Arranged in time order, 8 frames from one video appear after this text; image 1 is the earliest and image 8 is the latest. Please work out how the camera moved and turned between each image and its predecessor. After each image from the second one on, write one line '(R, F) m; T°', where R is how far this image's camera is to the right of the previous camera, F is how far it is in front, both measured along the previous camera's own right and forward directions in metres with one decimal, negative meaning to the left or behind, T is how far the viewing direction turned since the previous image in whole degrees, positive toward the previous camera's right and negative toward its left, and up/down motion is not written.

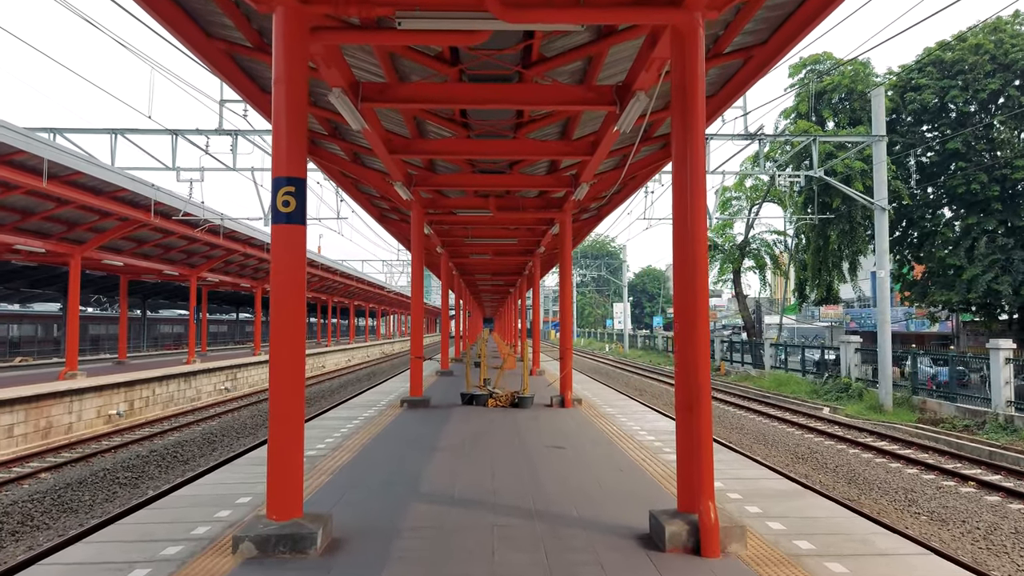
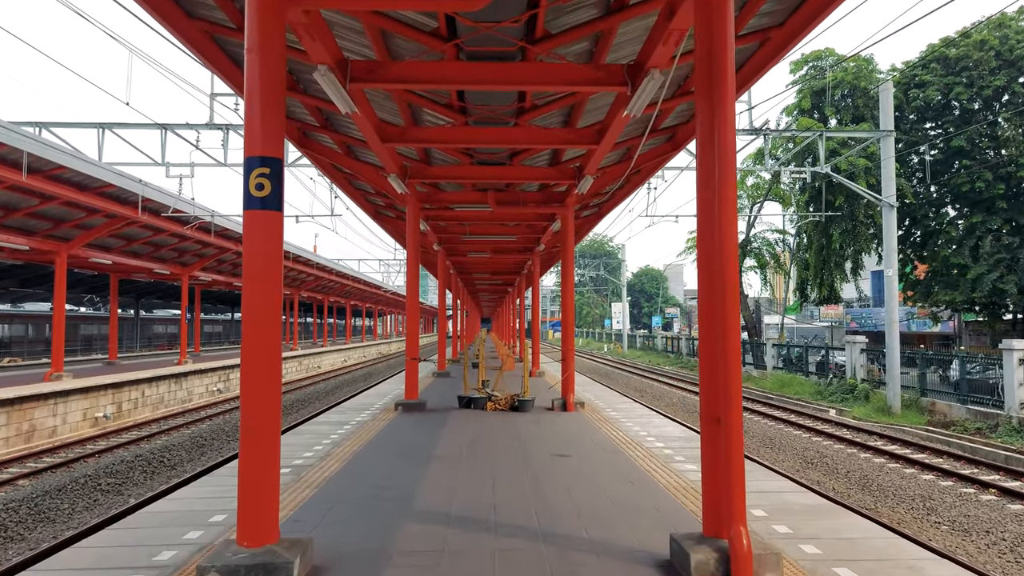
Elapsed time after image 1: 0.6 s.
(0.0, +0.4) m; 0°
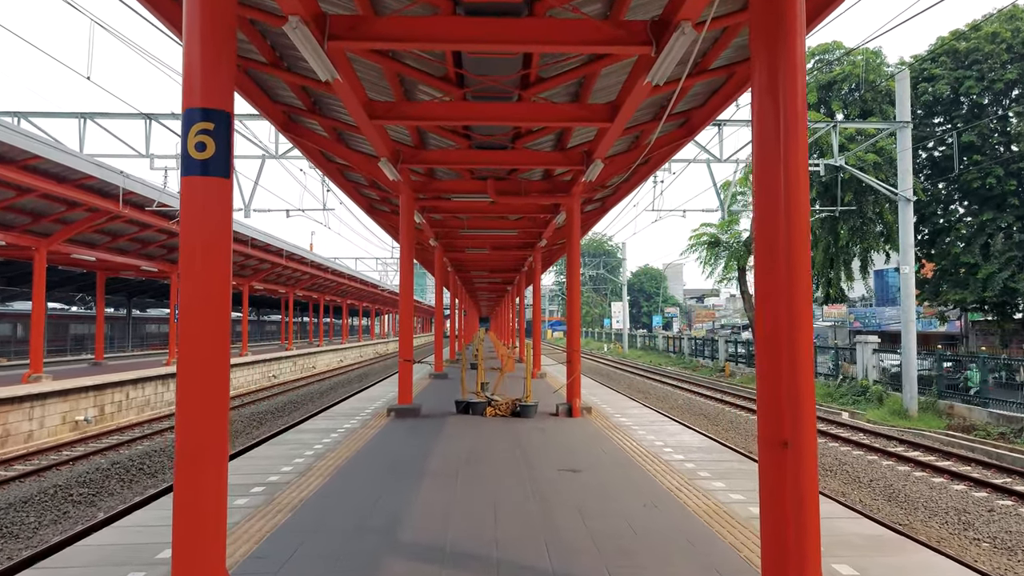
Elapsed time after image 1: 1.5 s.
(0.0, +0.6) m; 0°
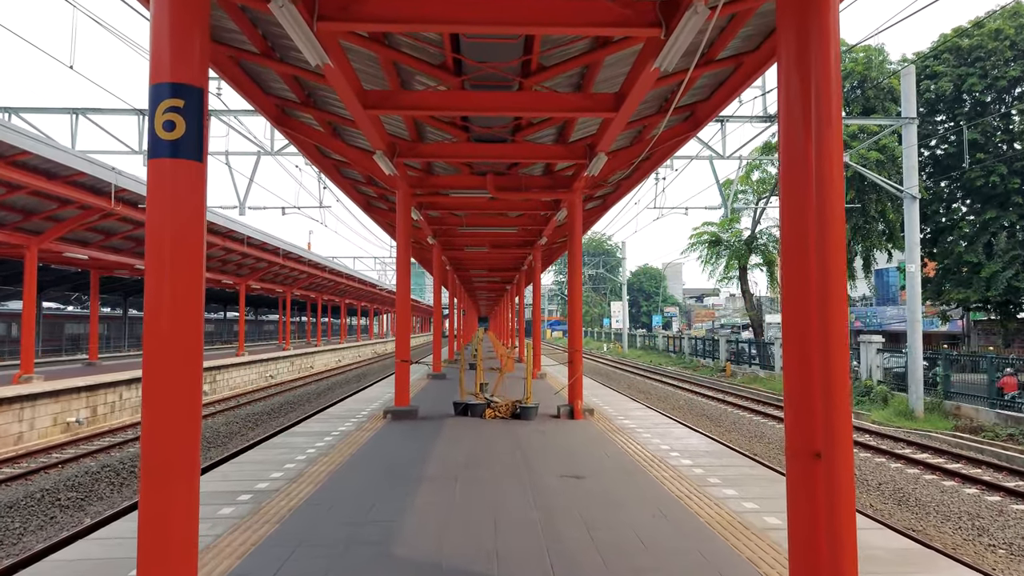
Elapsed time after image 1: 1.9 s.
(0.0, +0.2) m; 0°
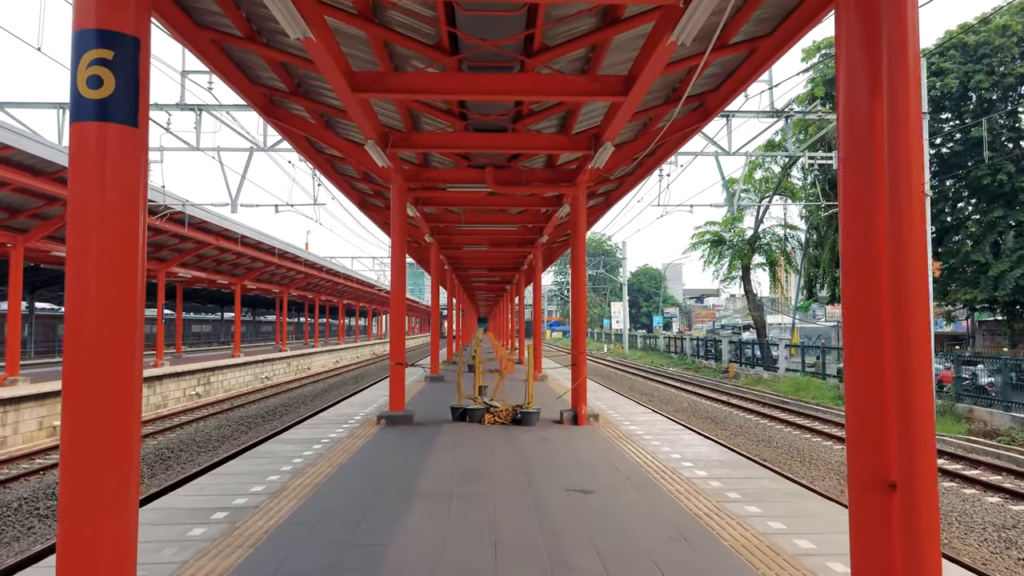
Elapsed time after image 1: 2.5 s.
(0.0, +0.4) m; 0°
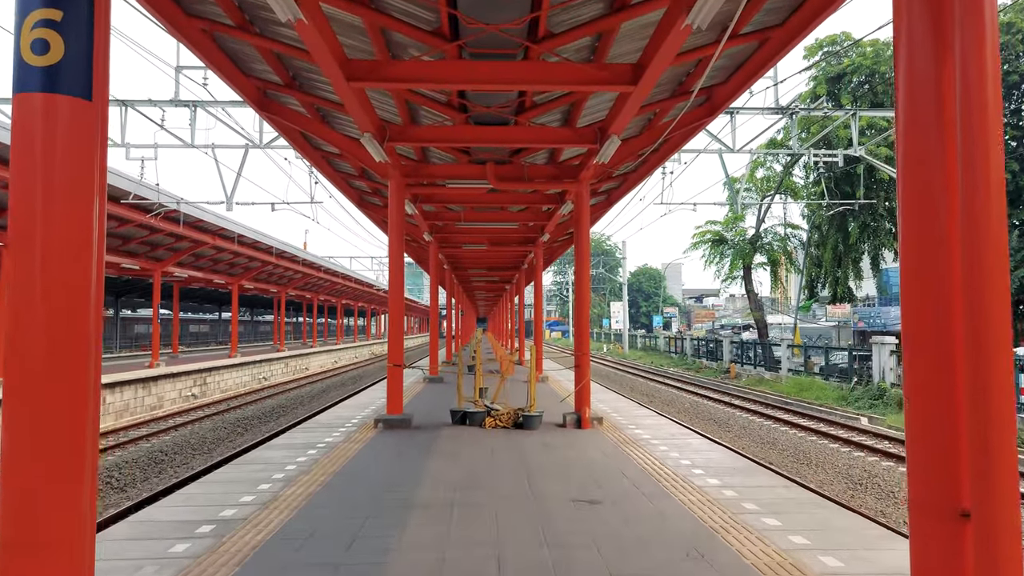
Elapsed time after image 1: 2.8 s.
(0.0, +0.2) m; 0°
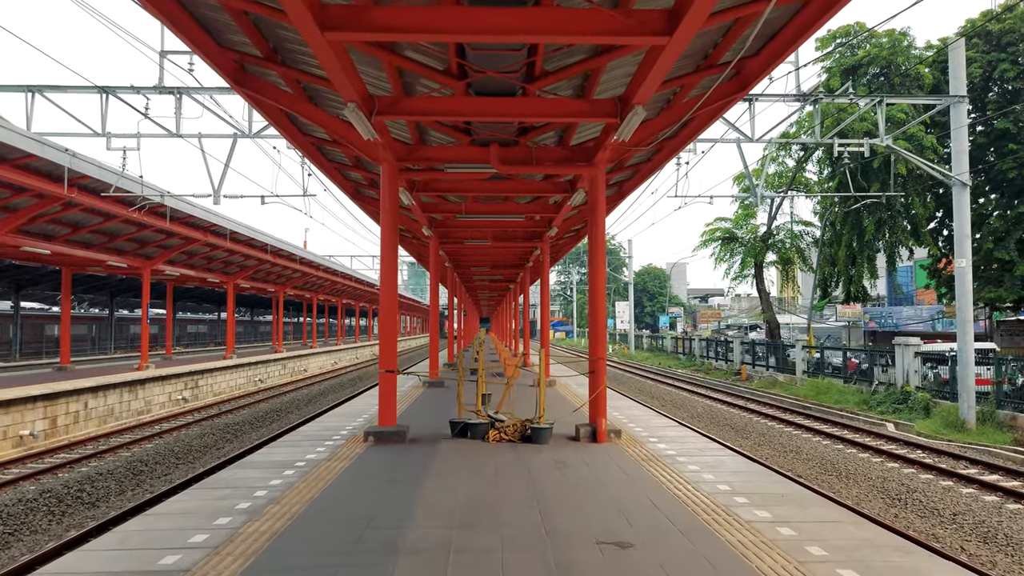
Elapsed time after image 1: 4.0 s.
(0.0, +0.8) m; 0°
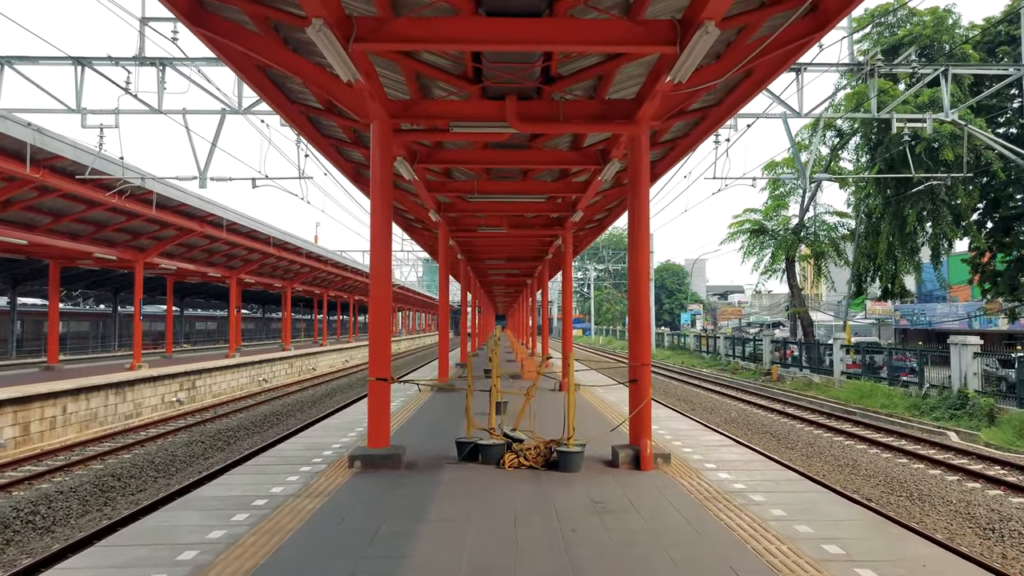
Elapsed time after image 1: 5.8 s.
(0.0, +1.3) m; -1°
